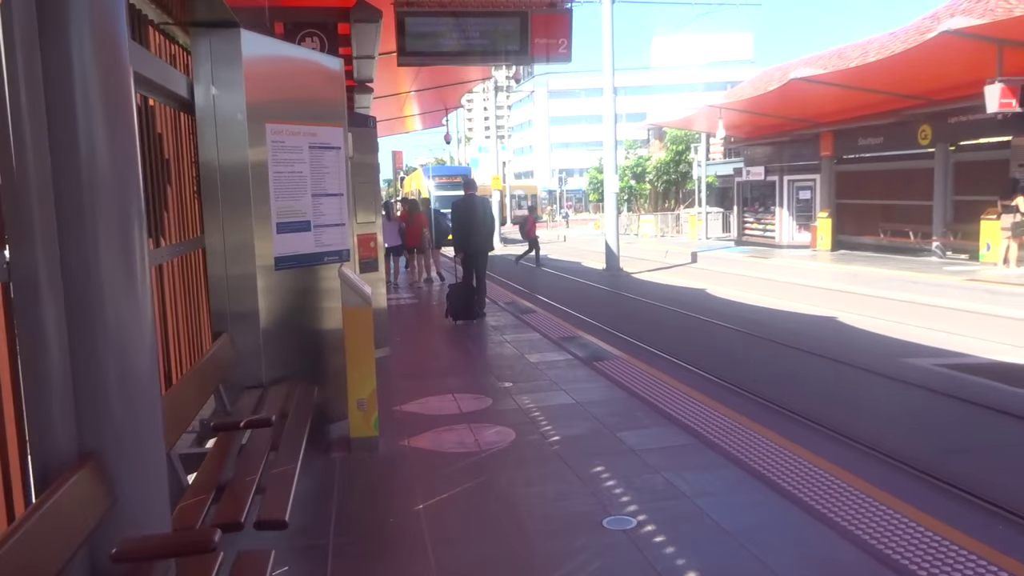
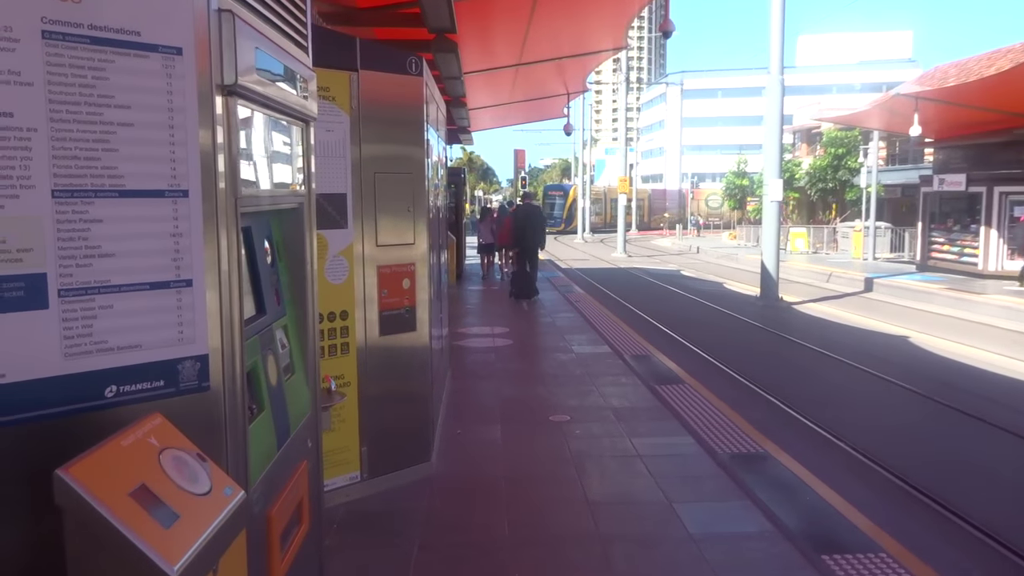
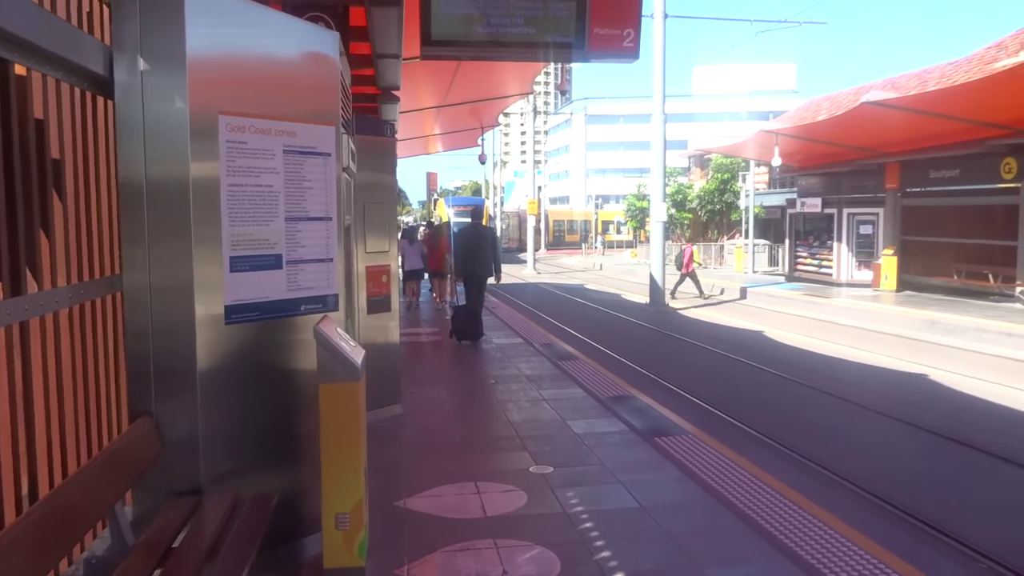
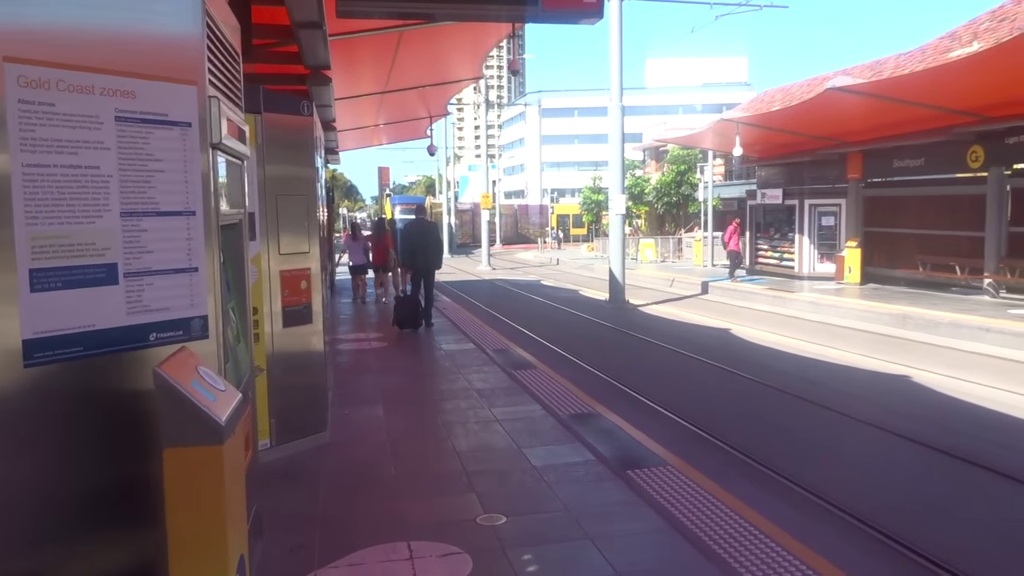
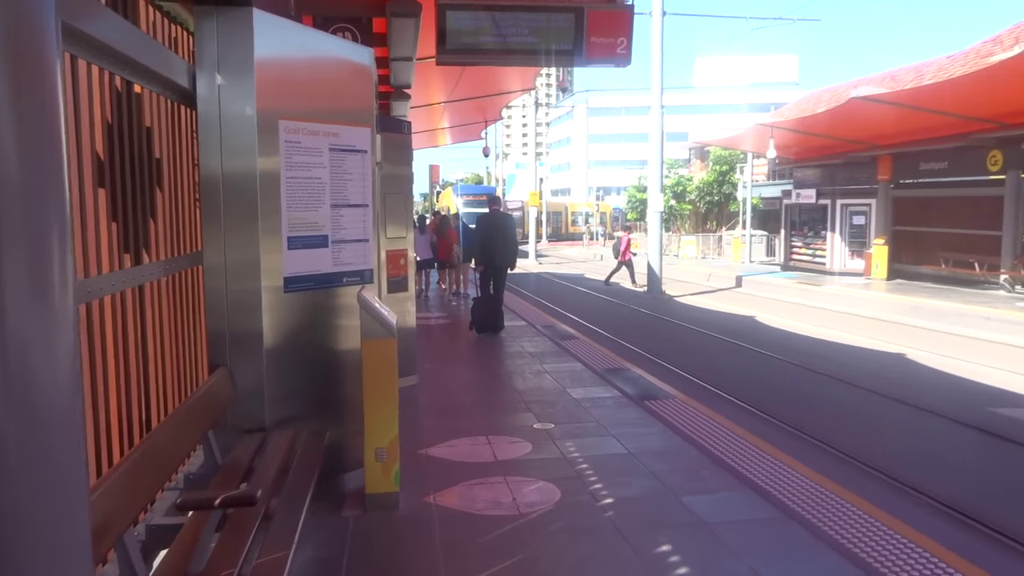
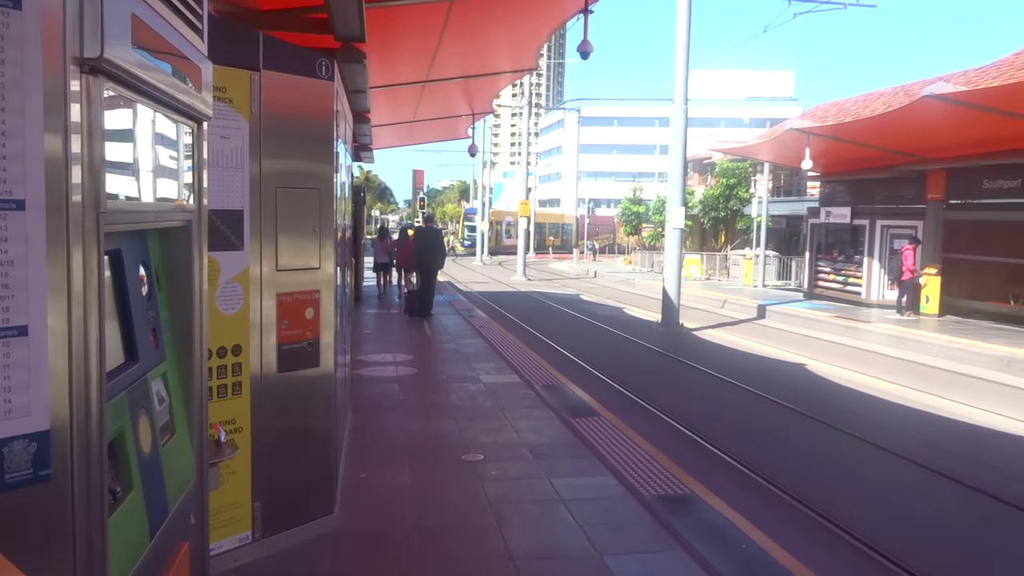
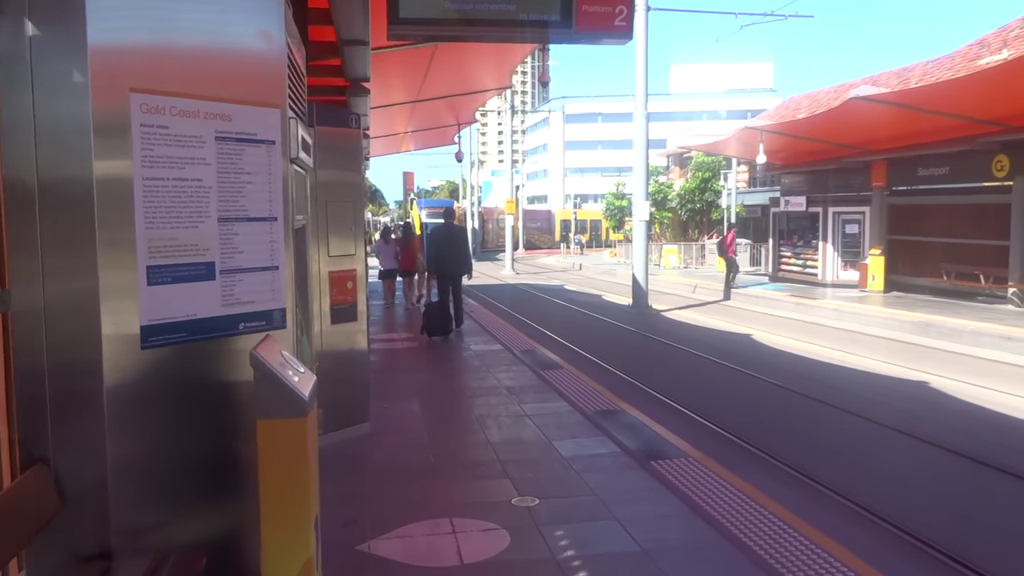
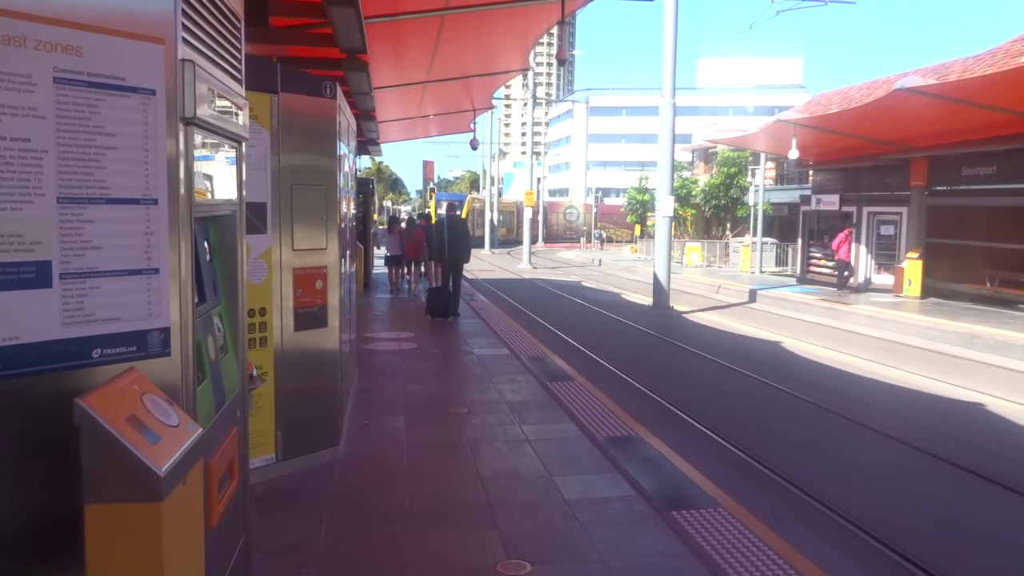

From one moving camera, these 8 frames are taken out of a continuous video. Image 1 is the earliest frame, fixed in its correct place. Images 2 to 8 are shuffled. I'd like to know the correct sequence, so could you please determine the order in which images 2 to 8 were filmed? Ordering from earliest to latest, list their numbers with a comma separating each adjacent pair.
5, 3, 7, 4, 8, 2, 6
